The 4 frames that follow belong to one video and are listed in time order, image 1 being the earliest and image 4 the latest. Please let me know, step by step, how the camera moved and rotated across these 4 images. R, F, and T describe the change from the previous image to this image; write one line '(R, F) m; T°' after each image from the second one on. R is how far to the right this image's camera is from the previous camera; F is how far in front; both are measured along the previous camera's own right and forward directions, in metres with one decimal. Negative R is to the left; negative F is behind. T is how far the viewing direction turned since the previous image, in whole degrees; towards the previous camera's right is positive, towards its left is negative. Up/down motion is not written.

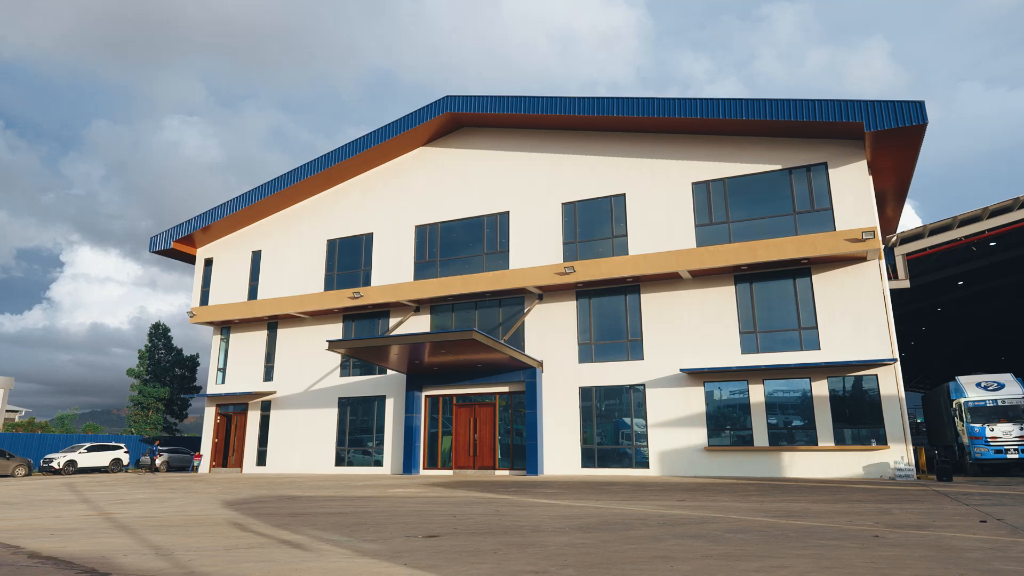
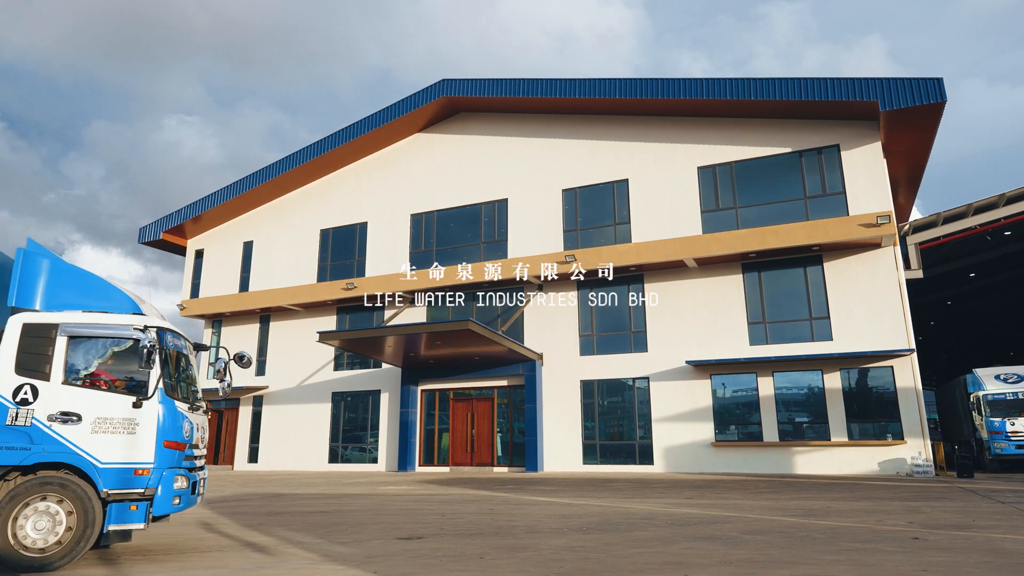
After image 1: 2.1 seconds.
(+0.1, +0.9) m; 0°
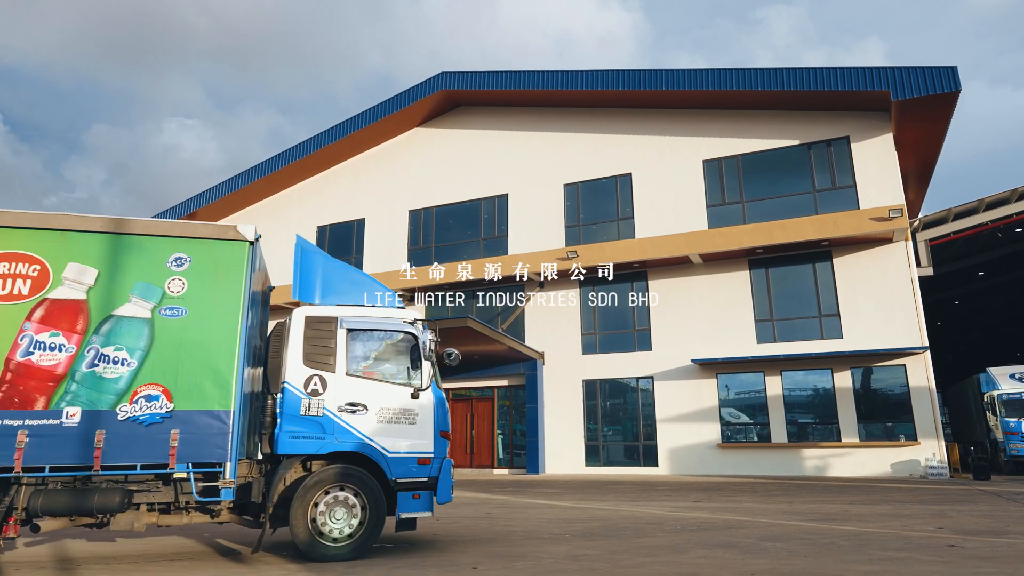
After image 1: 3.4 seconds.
(0.0, +0.5) m; 0°
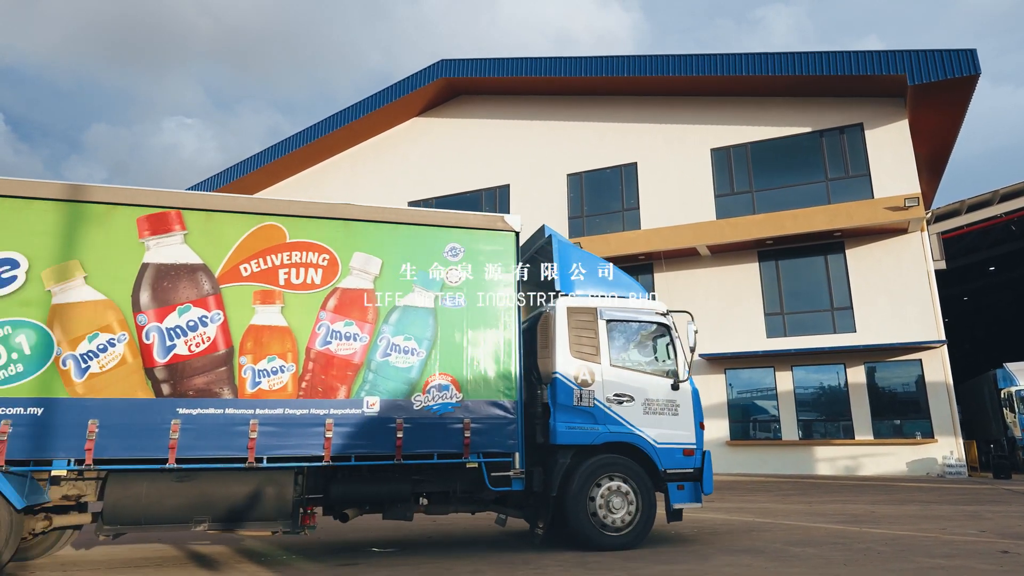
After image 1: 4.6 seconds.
(0.0, +0.6) m; 0°
